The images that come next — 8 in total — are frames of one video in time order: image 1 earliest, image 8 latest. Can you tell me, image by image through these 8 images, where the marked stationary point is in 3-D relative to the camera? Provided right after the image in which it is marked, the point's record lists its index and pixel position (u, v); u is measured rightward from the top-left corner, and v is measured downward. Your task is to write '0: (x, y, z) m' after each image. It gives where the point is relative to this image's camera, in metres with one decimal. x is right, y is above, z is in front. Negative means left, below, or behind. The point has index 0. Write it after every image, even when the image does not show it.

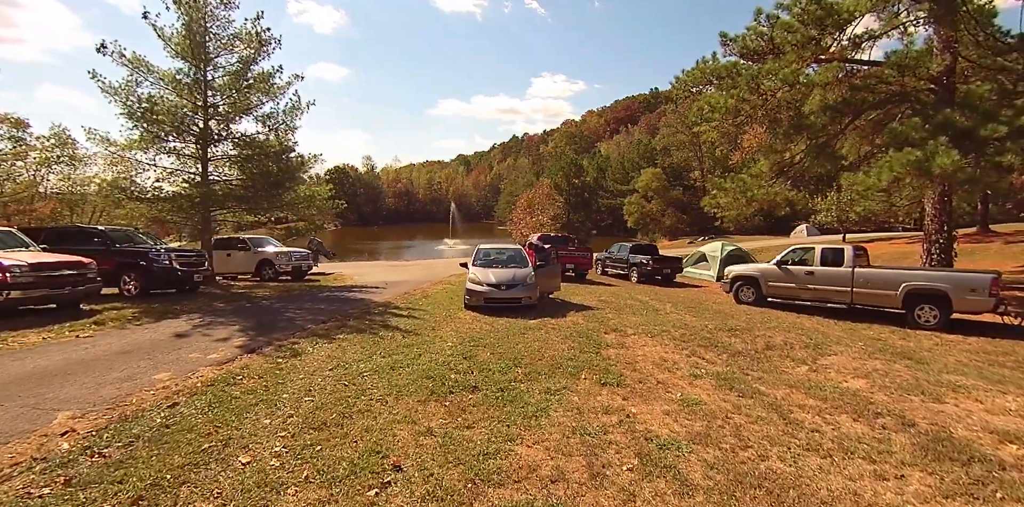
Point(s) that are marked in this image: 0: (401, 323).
0: (-1.8, -1.1, +7.2) m
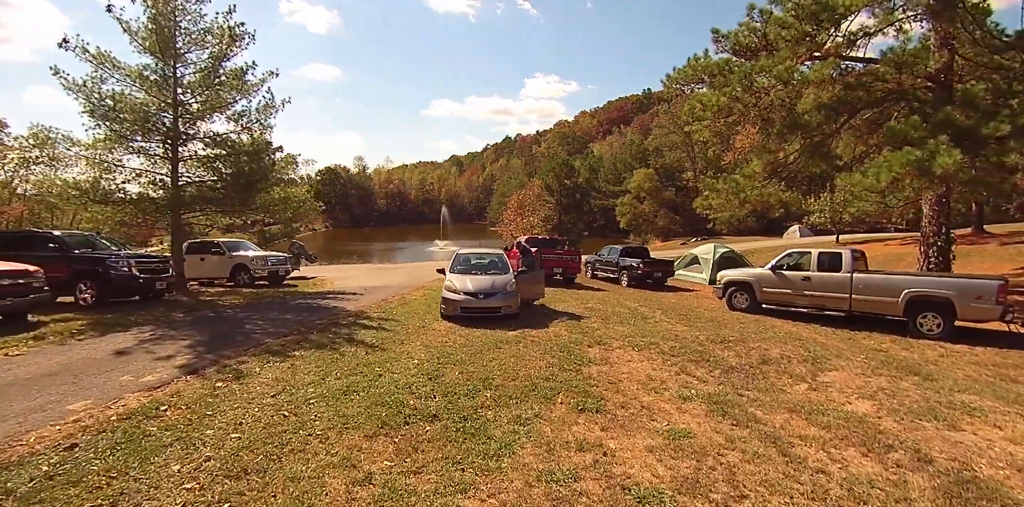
0: (-2.1, -1.2, +6.6) m
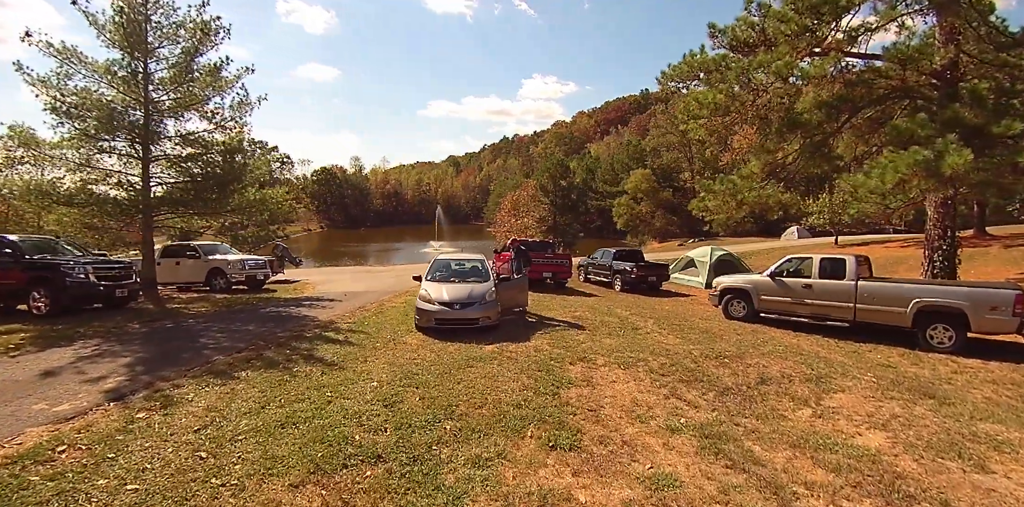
0: (-2.5, -1.3, +6.0) m
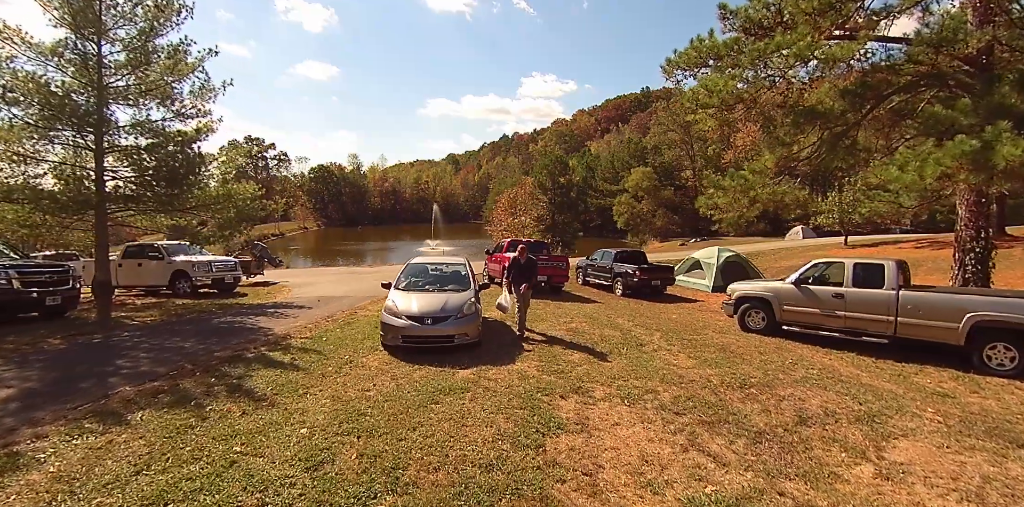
0: (-2.7, -1.4, +4.9) m
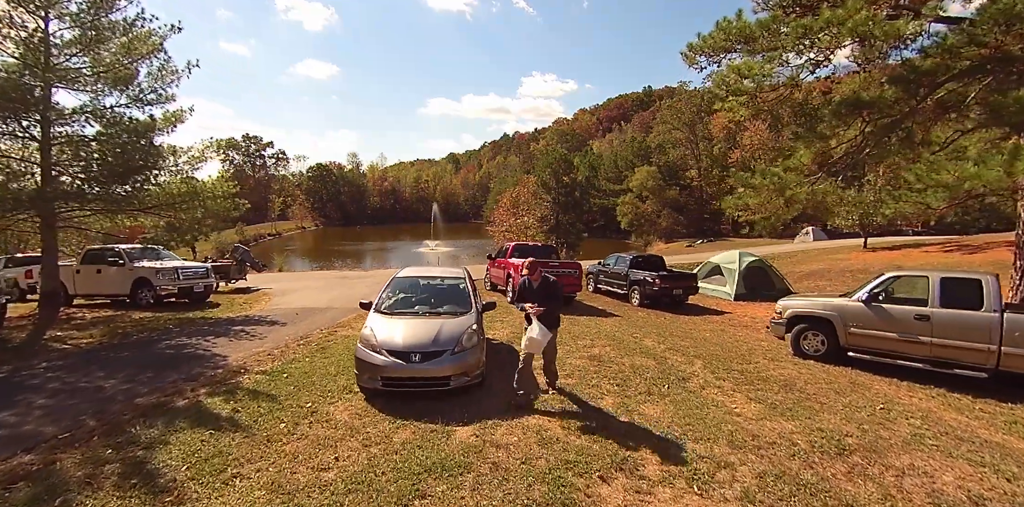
0: (-2.6, -1.5, +3.5) m
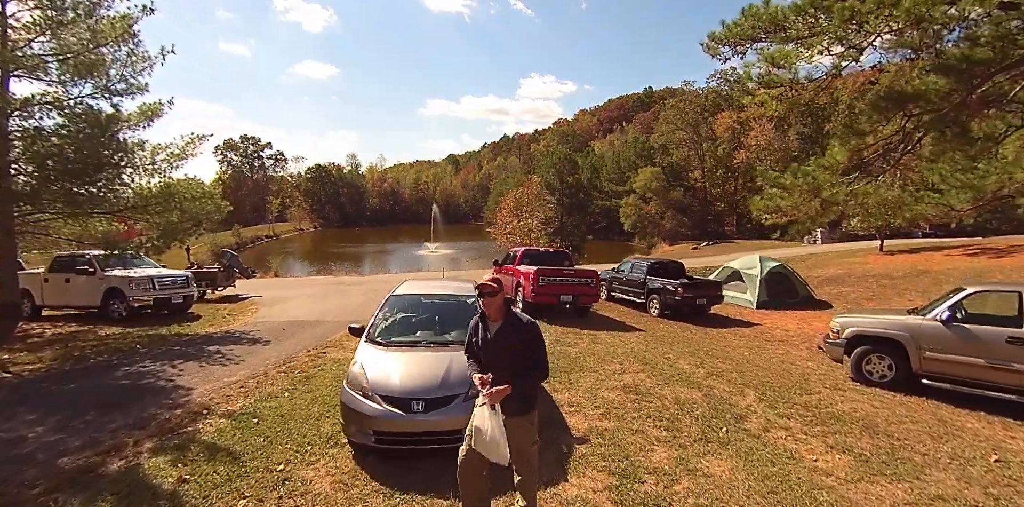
0: (-2.3, -1.7, +2.5) m
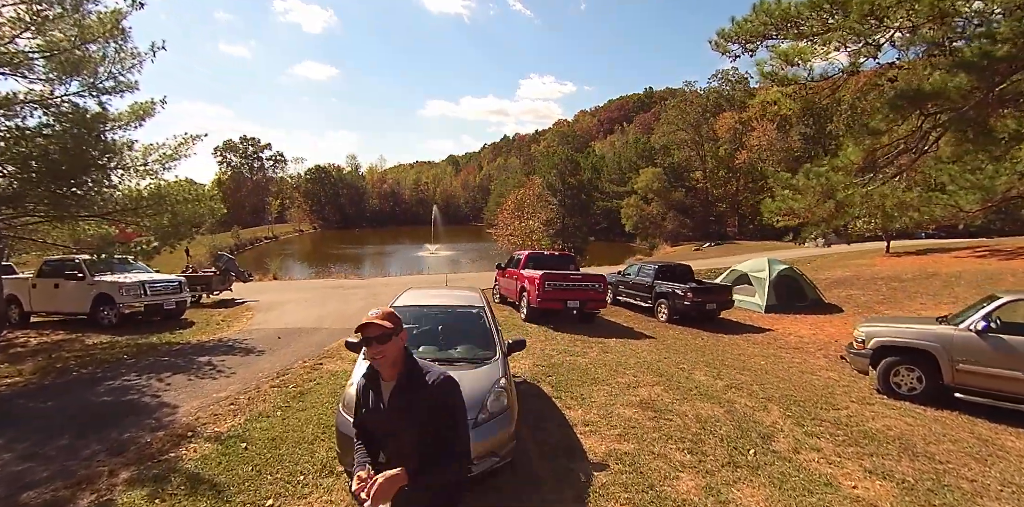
0: (-2.2, -1.7, +2.2) m
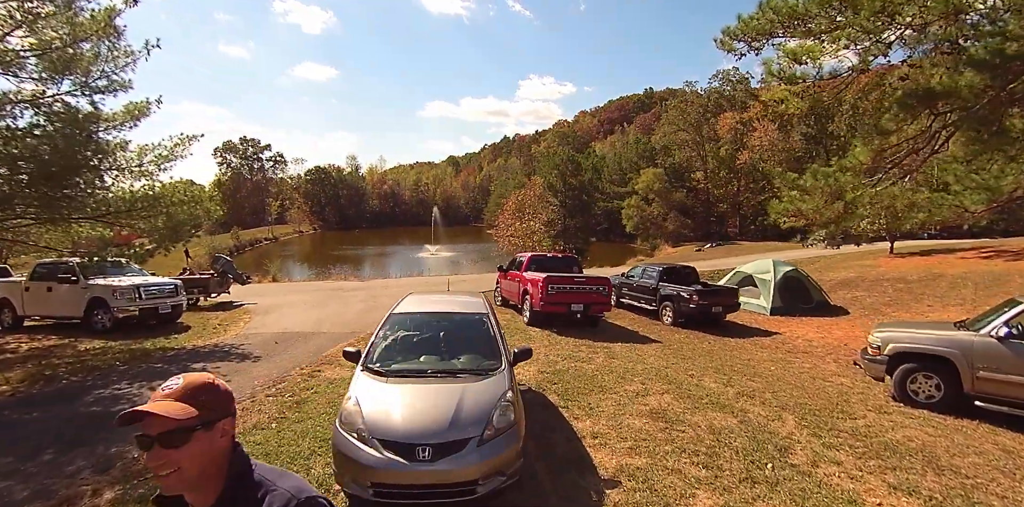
0: (-2.2, -1.8, +2.0) m
